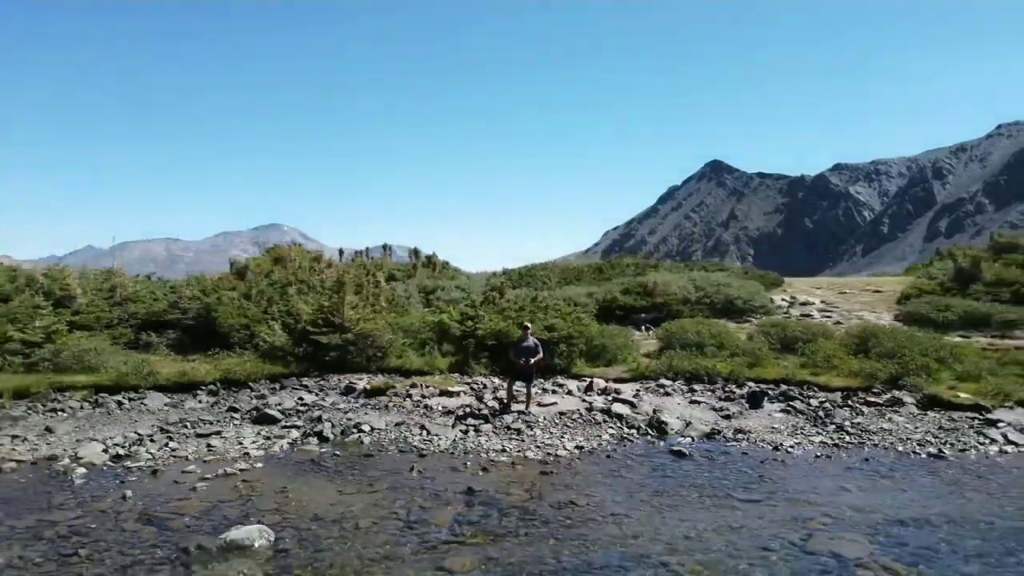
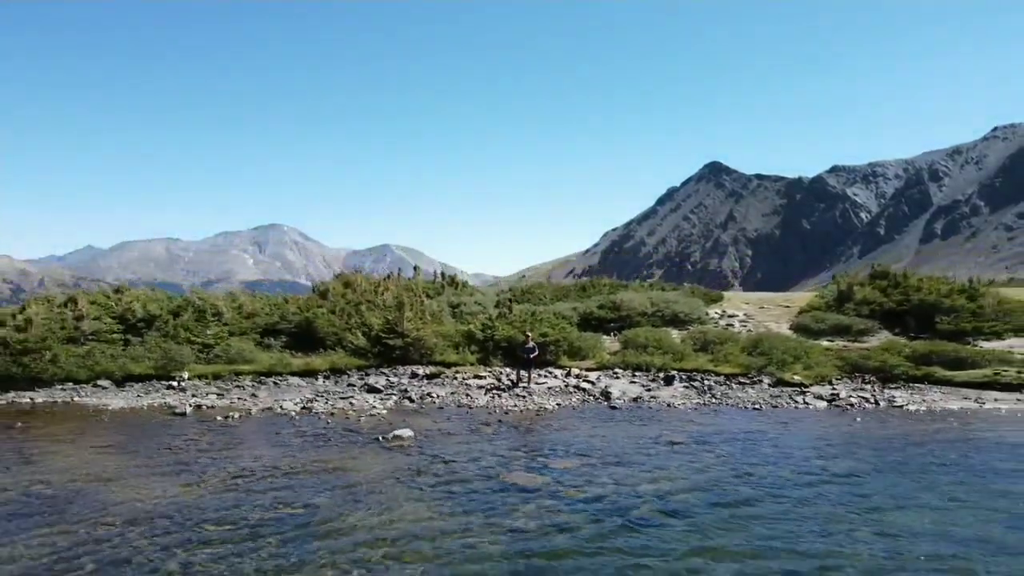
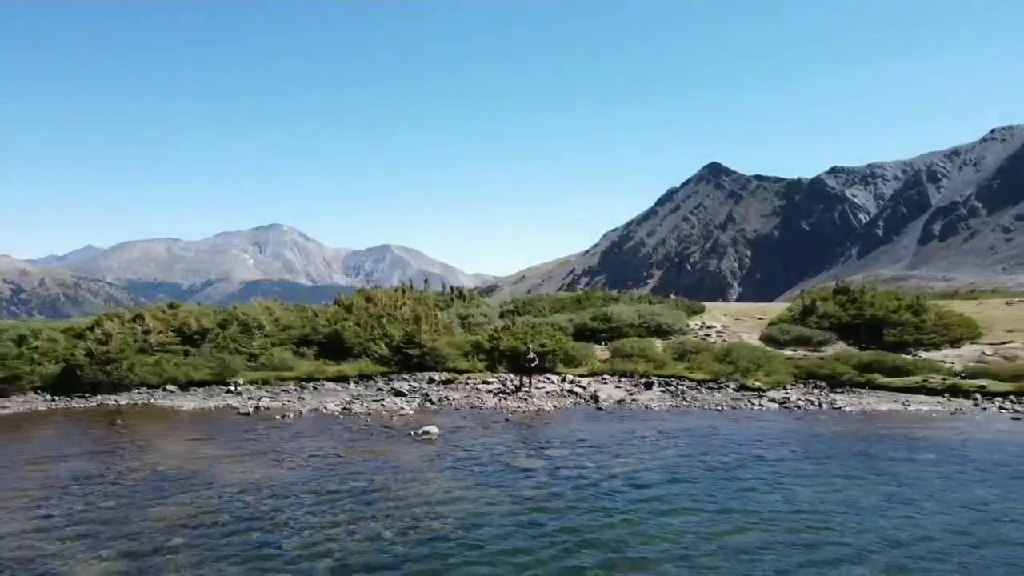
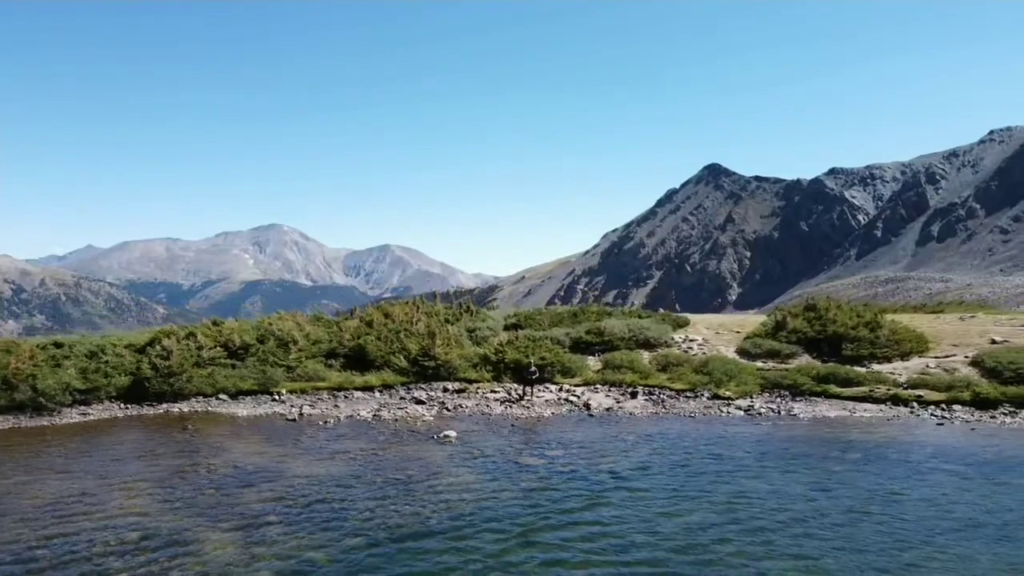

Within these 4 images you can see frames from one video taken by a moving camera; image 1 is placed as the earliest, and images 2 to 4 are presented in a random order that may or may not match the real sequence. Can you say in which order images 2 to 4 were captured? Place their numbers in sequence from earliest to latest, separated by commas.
2, 3, 4
